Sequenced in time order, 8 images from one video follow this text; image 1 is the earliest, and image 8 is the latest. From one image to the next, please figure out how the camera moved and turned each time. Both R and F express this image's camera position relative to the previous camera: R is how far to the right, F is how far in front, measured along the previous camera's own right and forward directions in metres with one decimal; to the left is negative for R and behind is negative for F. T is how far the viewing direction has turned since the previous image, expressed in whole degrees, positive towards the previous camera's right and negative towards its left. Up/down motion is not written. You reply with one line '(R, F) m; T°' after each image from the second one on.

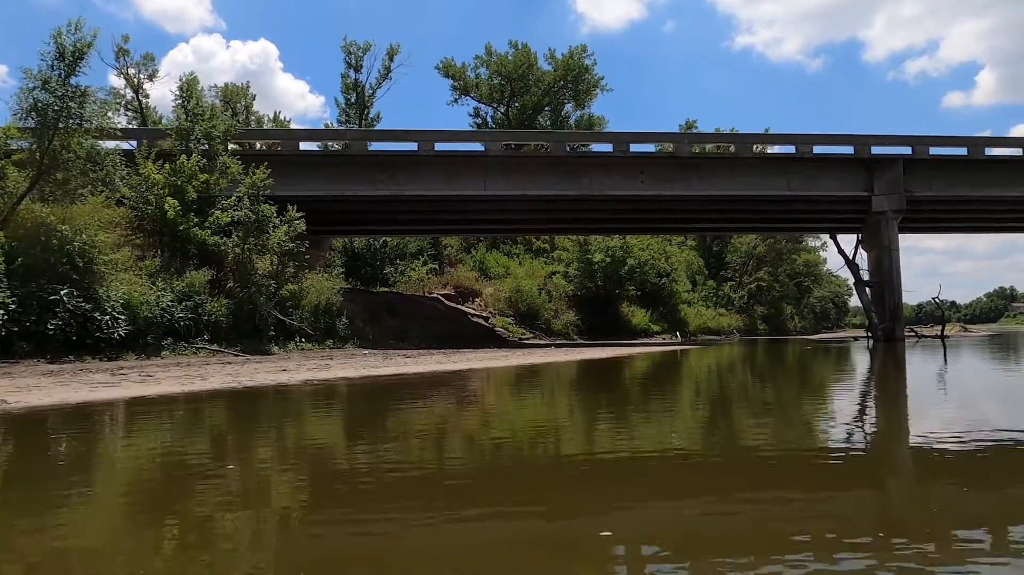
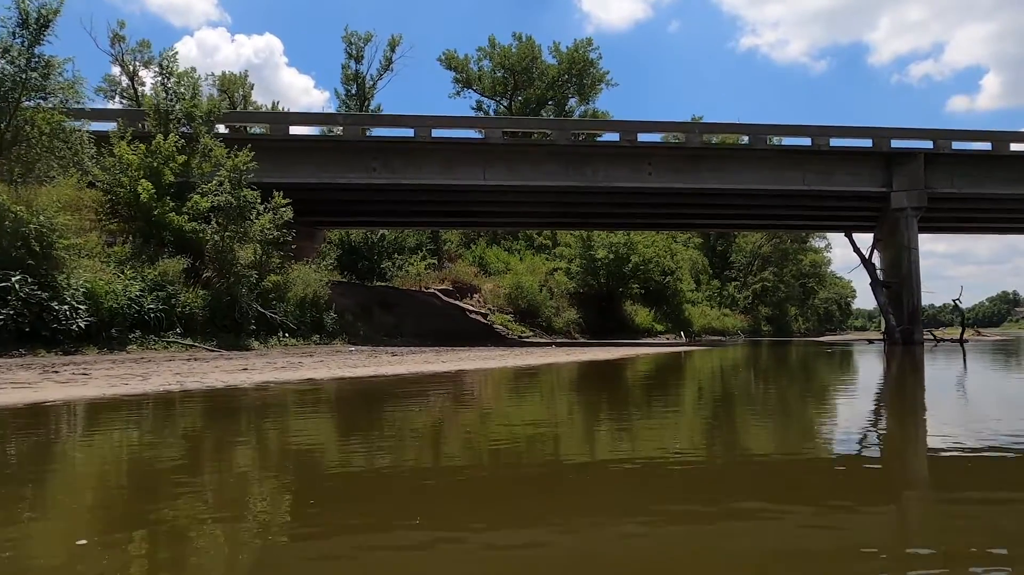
(+0.1, +1.1) m; 0°
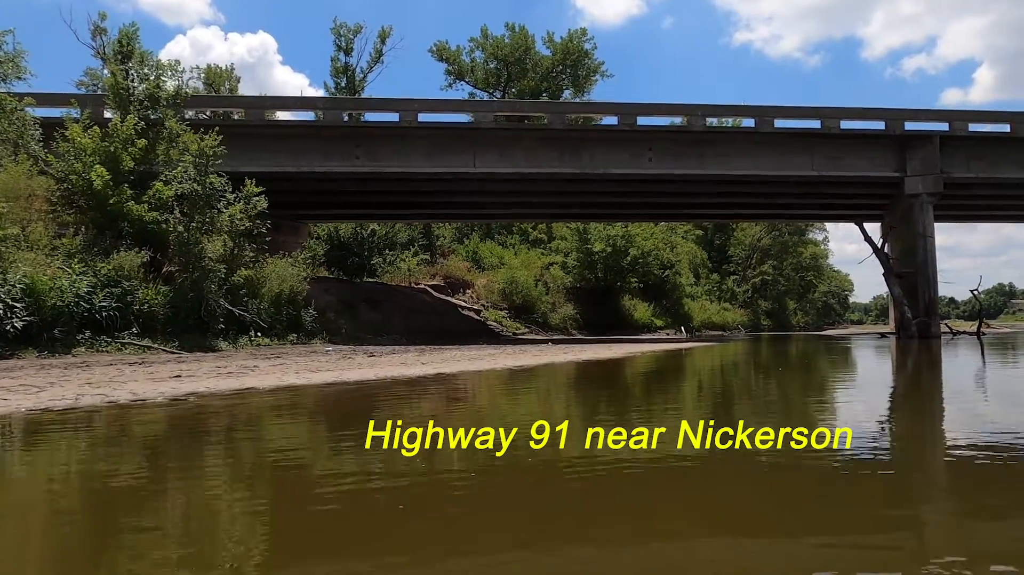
(+0.1, +1.3) m; 0°
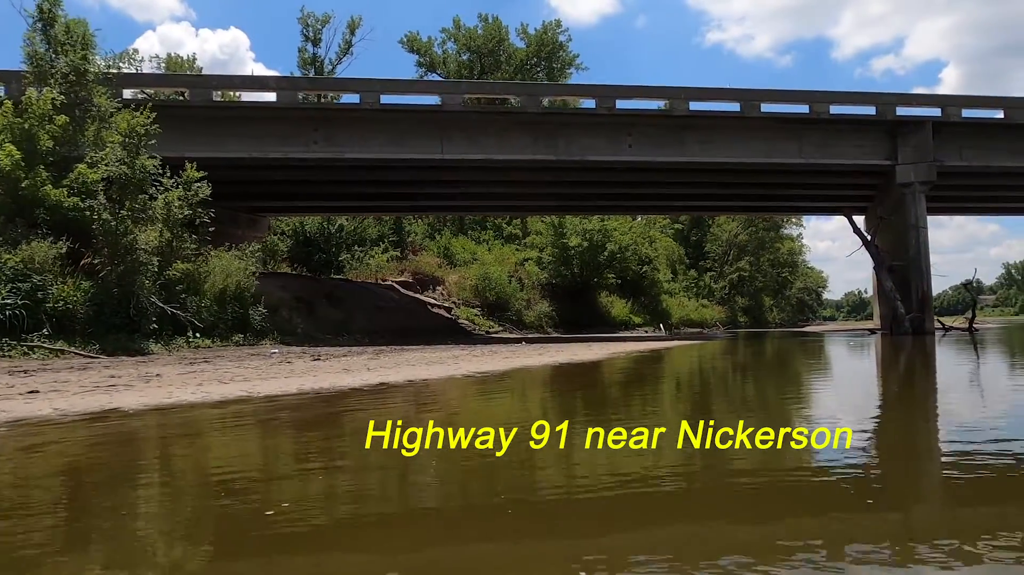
(+0.1, +1.4) m; +2°
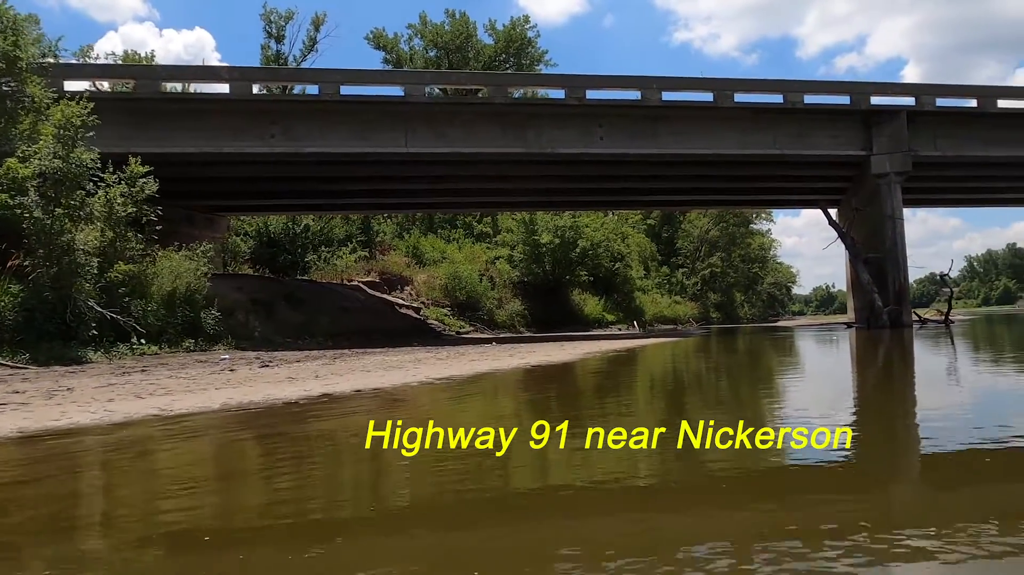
(+0.1, +0.7) m; +2°
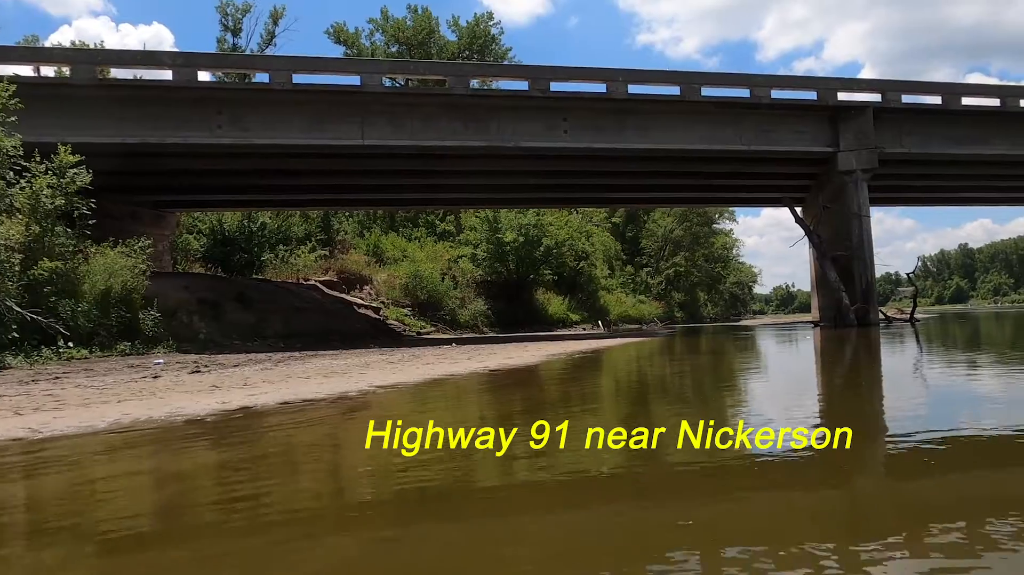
(+0.1, +0.7) m; +3°
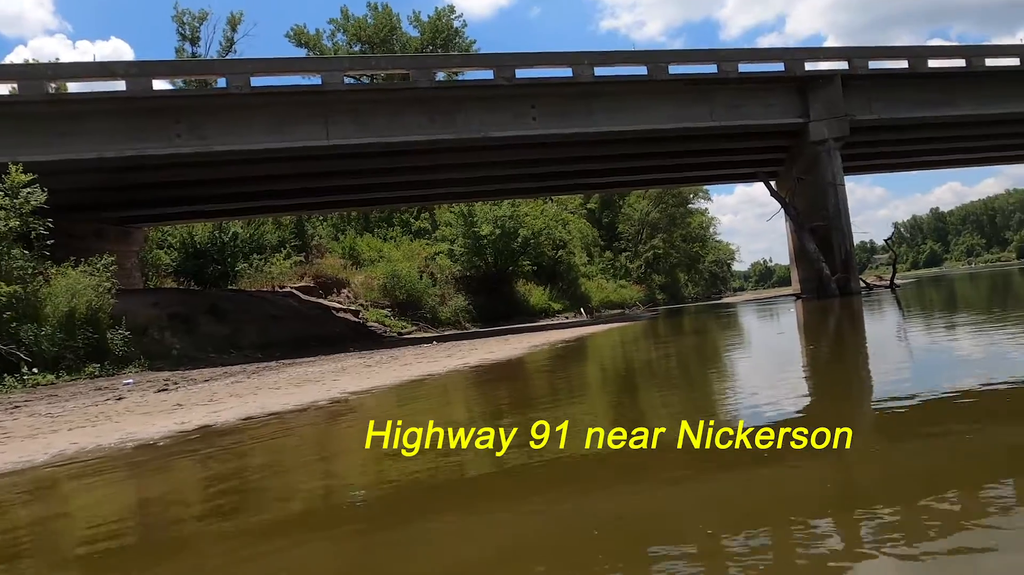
(0.0, +0.3) m; +1°
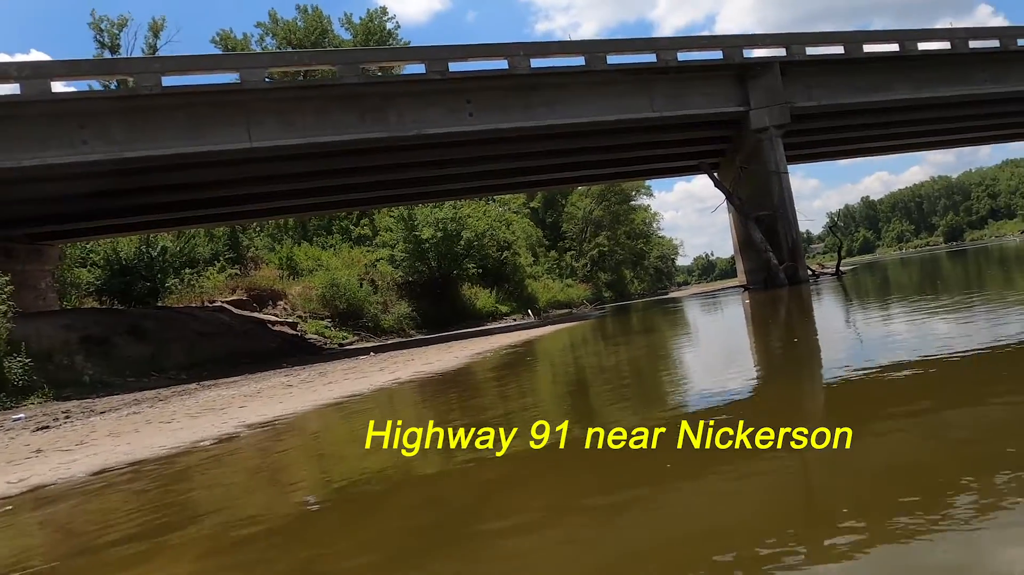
(+0.1, +0.8) m; +4°
